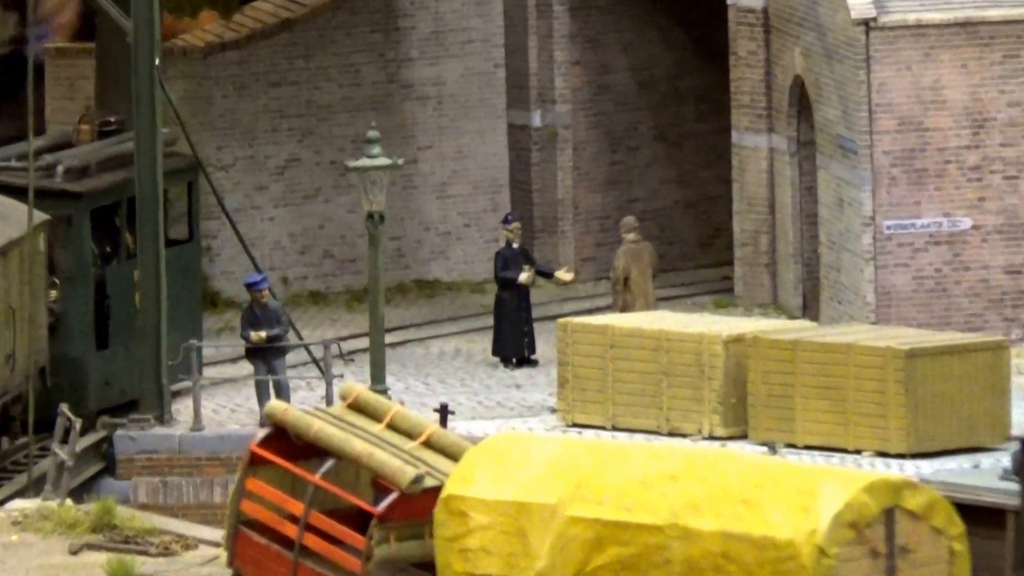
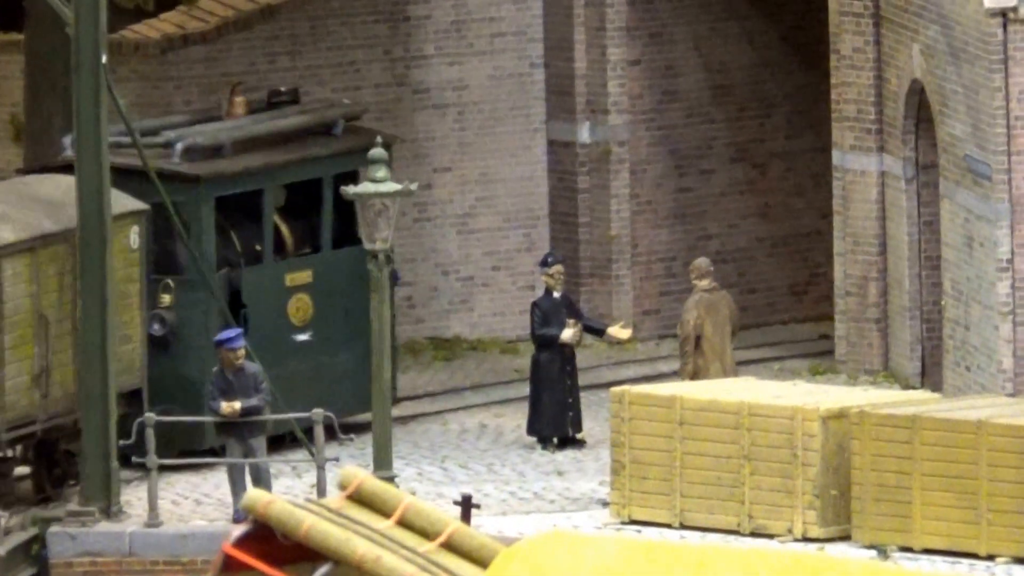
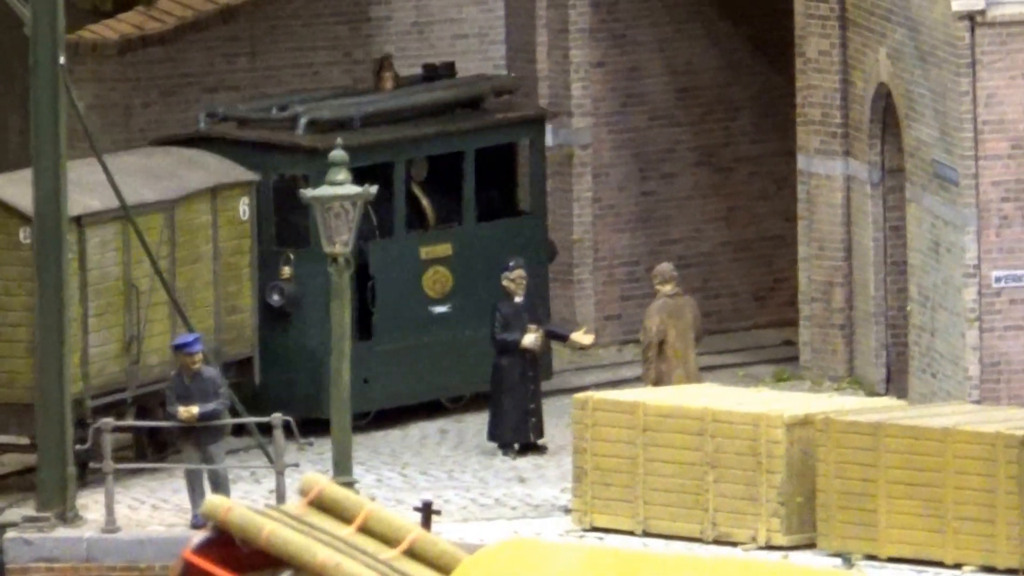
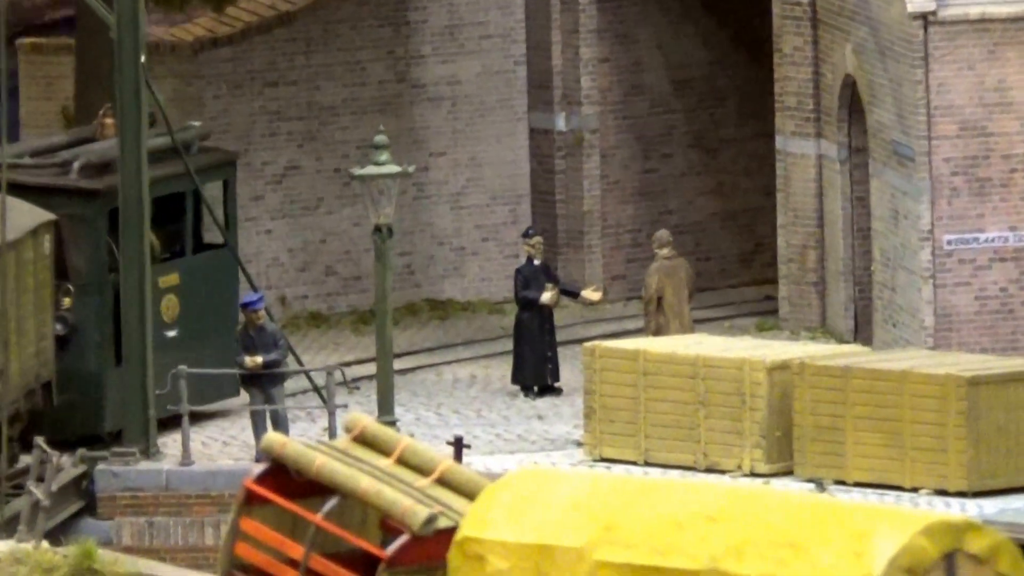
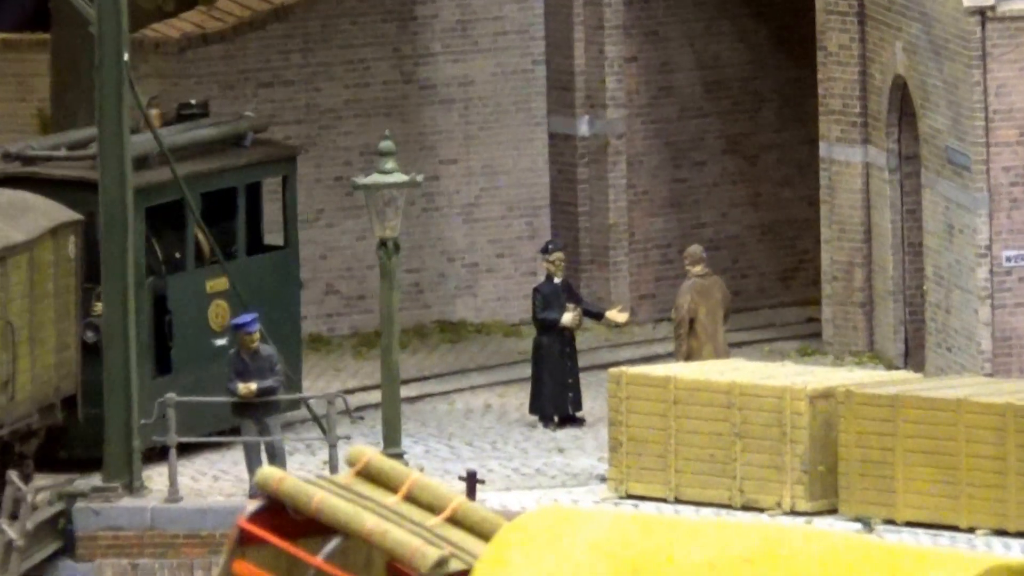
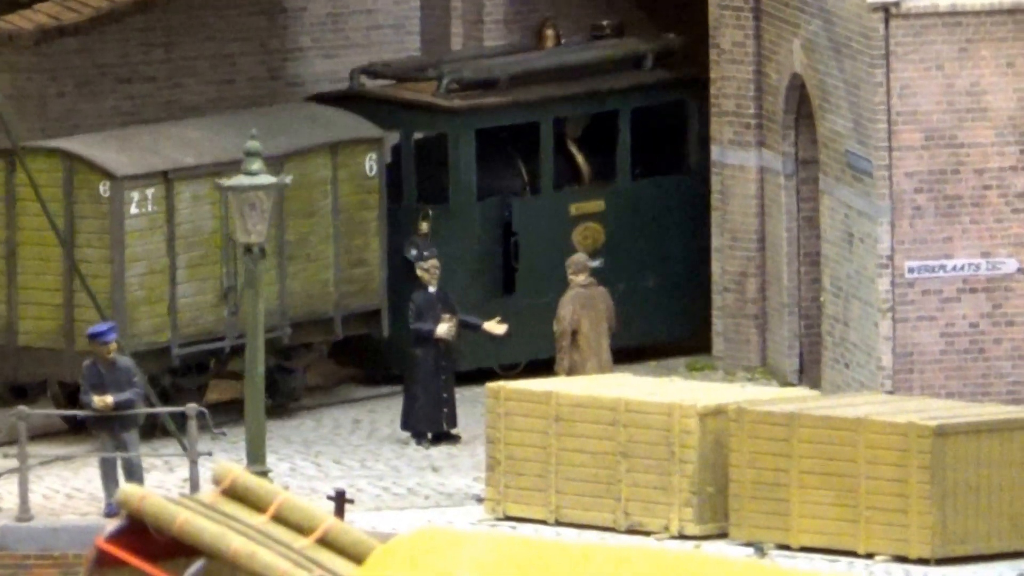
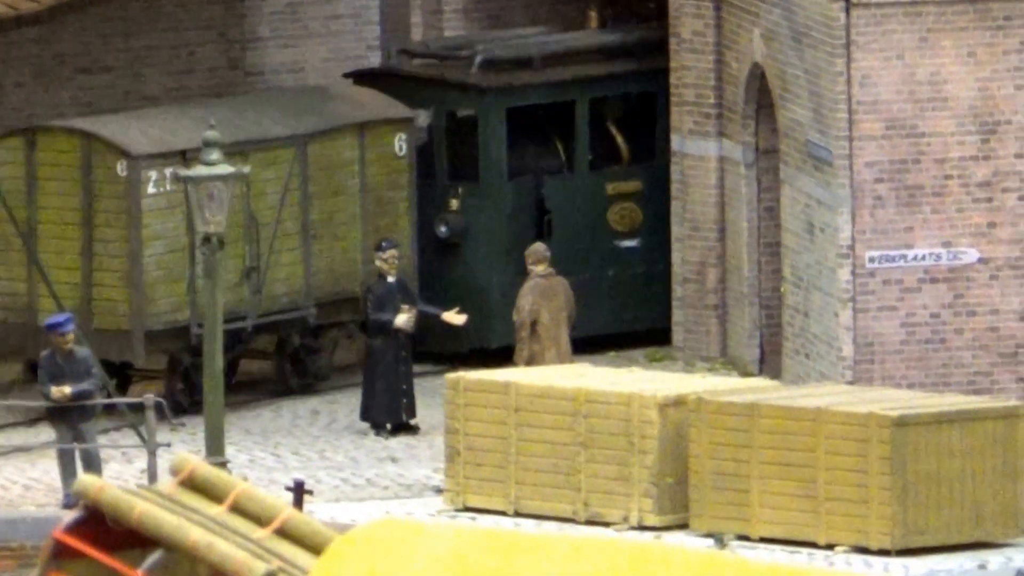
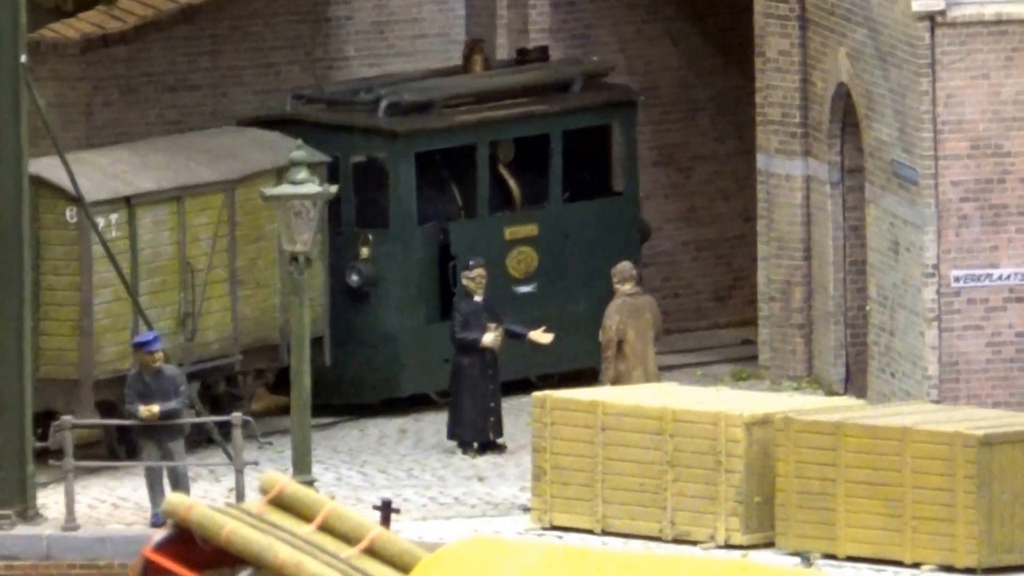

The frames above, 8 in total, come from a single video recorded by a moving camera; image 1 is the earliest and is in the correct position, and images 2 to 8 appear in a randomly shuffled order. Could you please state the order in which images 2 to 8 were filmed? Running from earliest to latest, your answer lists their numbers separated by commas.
4, 5, 2, 3, 8, 6, 7
